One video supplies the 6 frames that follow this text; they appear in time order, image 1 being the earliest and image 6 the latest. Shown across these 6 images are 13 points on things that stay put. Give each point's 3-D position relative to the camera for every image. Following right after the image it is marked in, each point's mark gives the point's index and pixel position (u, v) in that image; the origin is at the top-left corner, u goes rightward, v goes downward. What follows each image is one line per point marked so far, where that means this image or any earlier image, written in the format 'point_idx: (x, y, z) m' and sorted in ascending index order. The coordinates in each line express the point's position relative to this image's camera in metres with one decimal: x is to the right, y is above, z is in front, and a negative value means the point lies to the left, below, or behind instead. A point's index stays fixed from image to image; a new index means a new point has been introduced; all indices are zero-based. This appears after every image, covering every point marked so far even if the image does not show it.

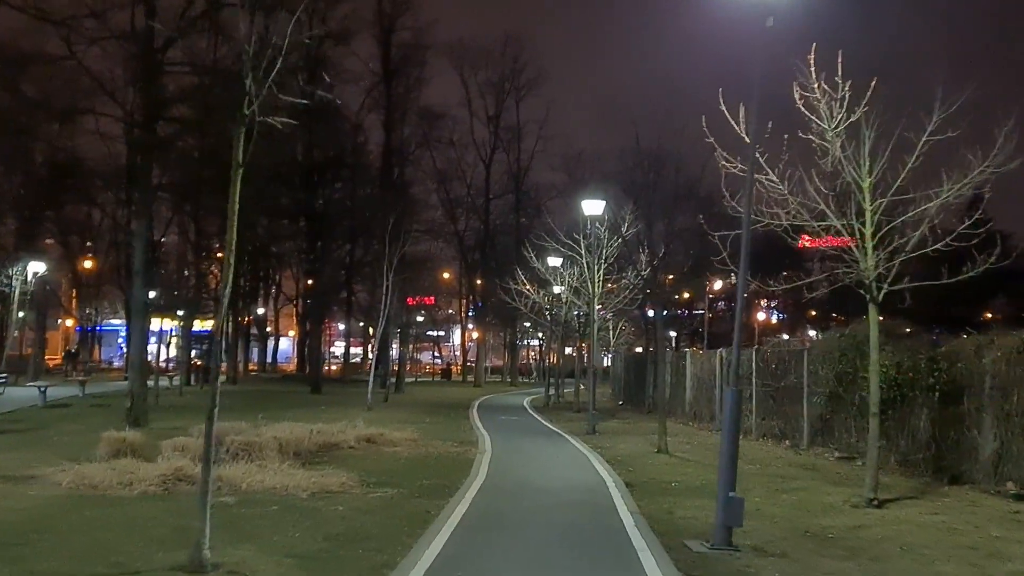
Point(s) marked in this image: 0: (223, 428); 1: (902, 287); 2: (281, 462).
0: (-5.2, -2.6, +19.3) m
1: (+5.2, 0.0, +14.0) m
2: (-3.6, -2.7, +16.4) m
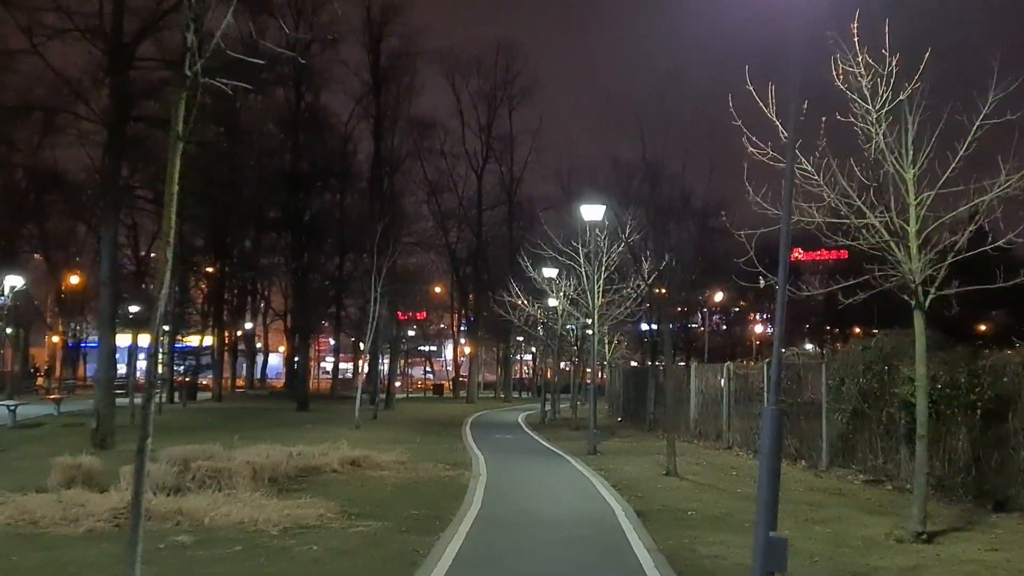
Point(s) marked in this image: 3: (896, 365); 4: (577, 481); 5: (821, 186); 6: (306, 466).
0: (-5.3, -2.7, +17.6) m
1: (+5.1, 0.0, +12.5) m
2: (-3.6, -2.8, +14.8) m
3: (+6.5, -1.3, +17.9) m
4: (+1.2, -3.5, +19.2) m
5: (+3.6, +1.2, +12.3) m
6: (-3.7, -3.1, +18.8) m
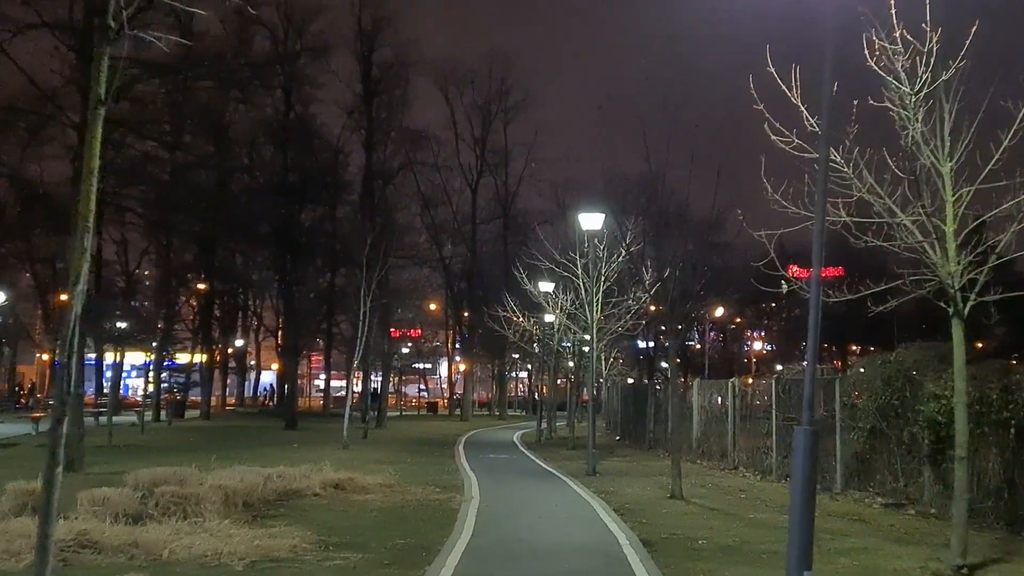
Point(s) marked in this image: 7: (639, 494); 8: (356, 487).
0: (-5.4, -2.9, +16.3) m
1: (+5.1, -0.1, +11.3) m
2: (-3.7, -2.9, +13.5) m
3: (+6.4, -1.4, +16.7) m
4: (+1.1, -3.7, +17.9) m
5: (+3.6, +1.1, +11.2) m
6: (-3.7, -3.3, +17.6) m
7: (+2.3, -3.8, +19.5) m
8: (-2.7, -3.5, +18.6) m
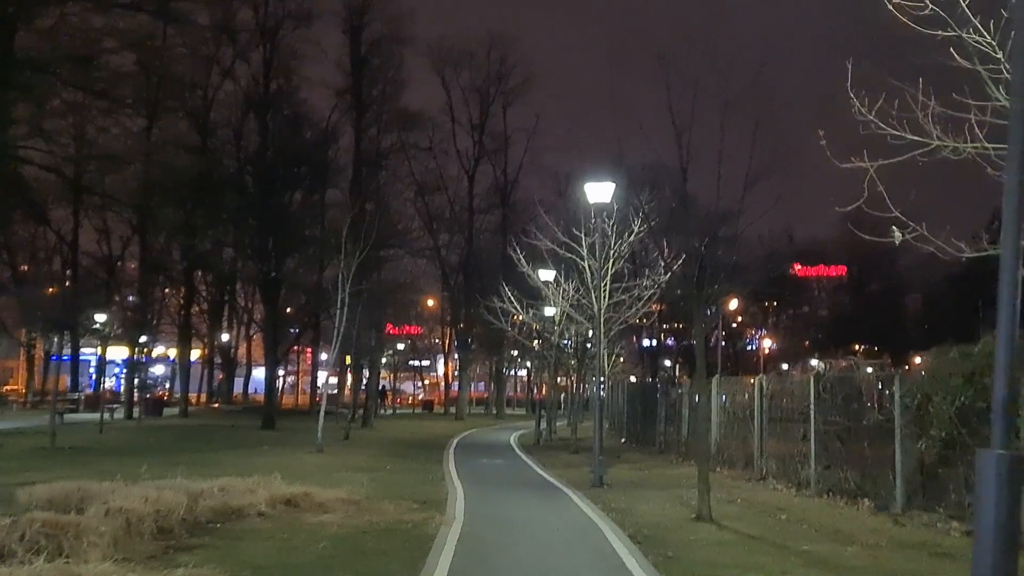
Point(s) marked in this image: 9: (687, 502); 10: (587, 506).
0: (-5.5, -2.5, +13.0) m
1: (+5.0, +0.2, +7.9) m
2: (-3.8, -2.5, +10.1) m
3: (+6.3, -1.1, +13.3) m
4: (+0.9, -3.3, +14.5) m
5: (+3.4, +1.5, +7.8) m
6: (-3.9, -2.9, +14.2) m
7: (+2.2, -3.4, +16.1) m
8: (-2.8, -3.1, +15.2) m
9: (+2.9, -3.5, +17.4) m
10: (+1.2, -3.5, +17.2) m
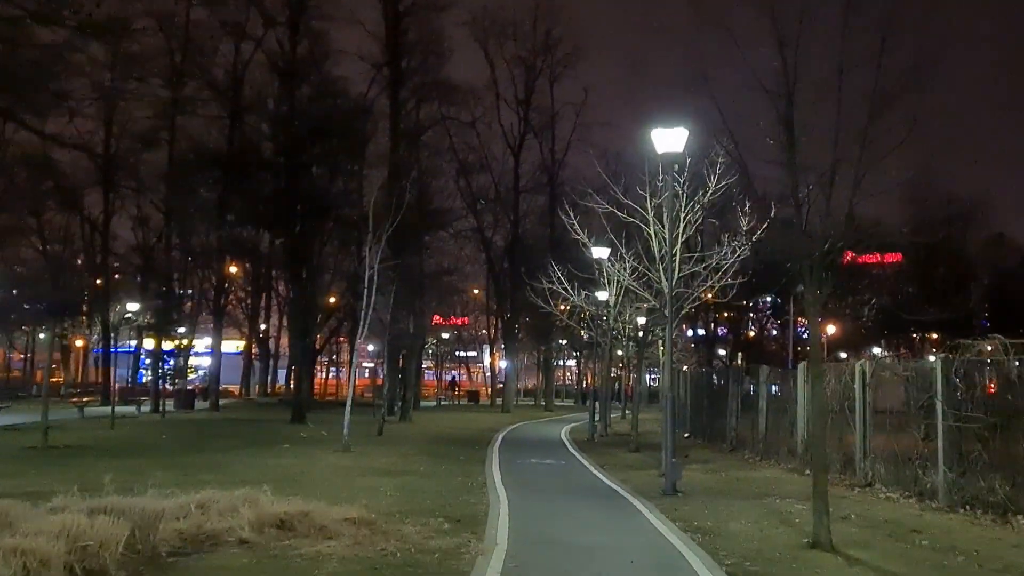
0: (-5.0, -2.1, +9.7) m
1: (+5.2, +0.7, +4.1) m
2: (-3.4, -2.1, +6.7) m
3: (+6.8, -0.6, +9.4) m
4: (+1.6, -2.8, +10.9) m
5: (+3.7, +1.9, +4.0) m
6: (-3.3, -2.5, +10.8) m
7: (+2.9, -2.9, +12.5) m
8: (-2.2, -2.7, +11.8) m
9: (+3.6, -3.0, +13.7) m
10: (+1.9, -3.0, +13.6) m
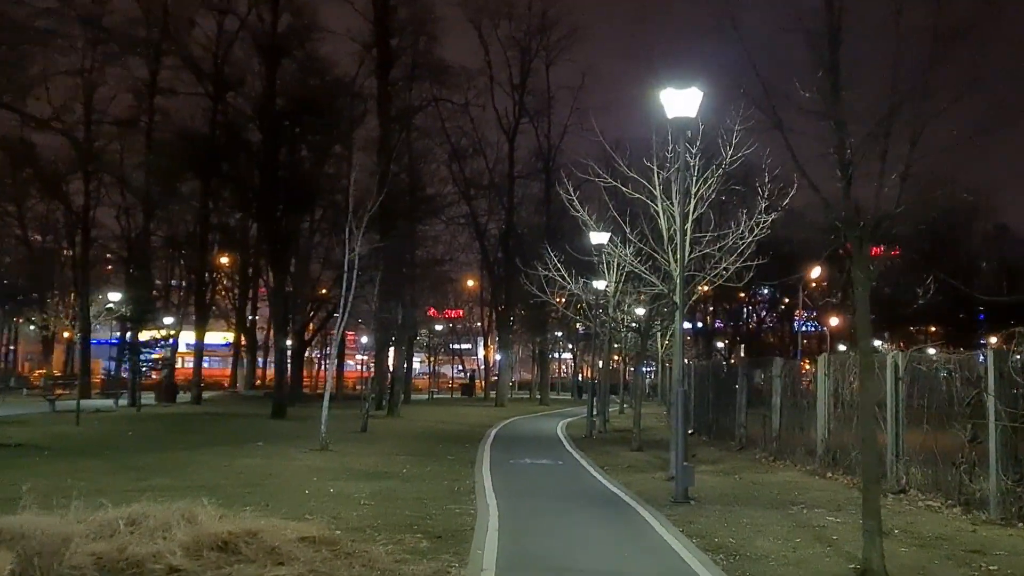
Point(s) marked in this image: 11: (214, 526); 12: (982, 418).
0: (-5.0, -1.8, +7.6) m
1: (+5.2, +0.8, +2.1) m
2: (-3.5, -1.9, +4.7) m
3: (+6.7, -0.4, +7.5) m
4: (+1.5, -2.6, +9.0) m
5: (+3.7, +2.1, +2.0) m
6: (-3.4, -2.3, +8.8) m
7: (+2.8, -2.7, +10.5) m
8: (-2.3, -2.4, +9.8) m
9: (+3.5, -2.8, +11.8) m
10: (+1.8, -2.8, +11.6) m
11: (-2.8, -2.3, +10.2) m
12: (+6.3, -1.7, +14.4) m
